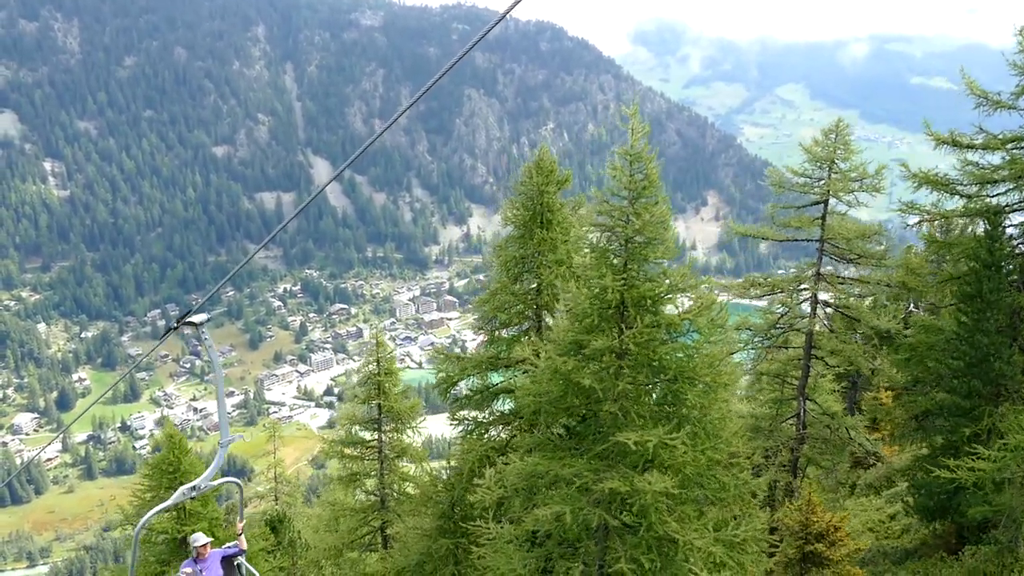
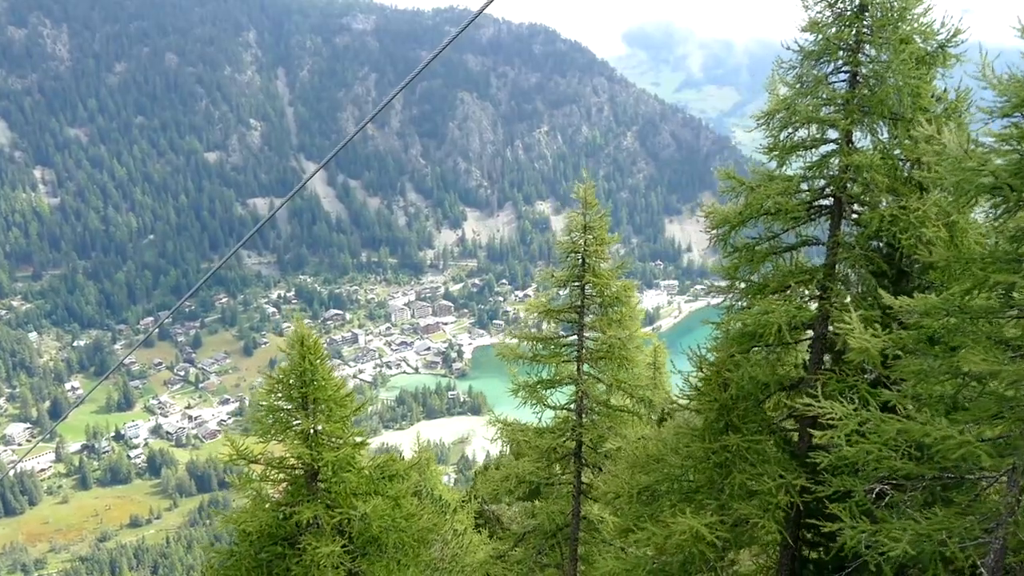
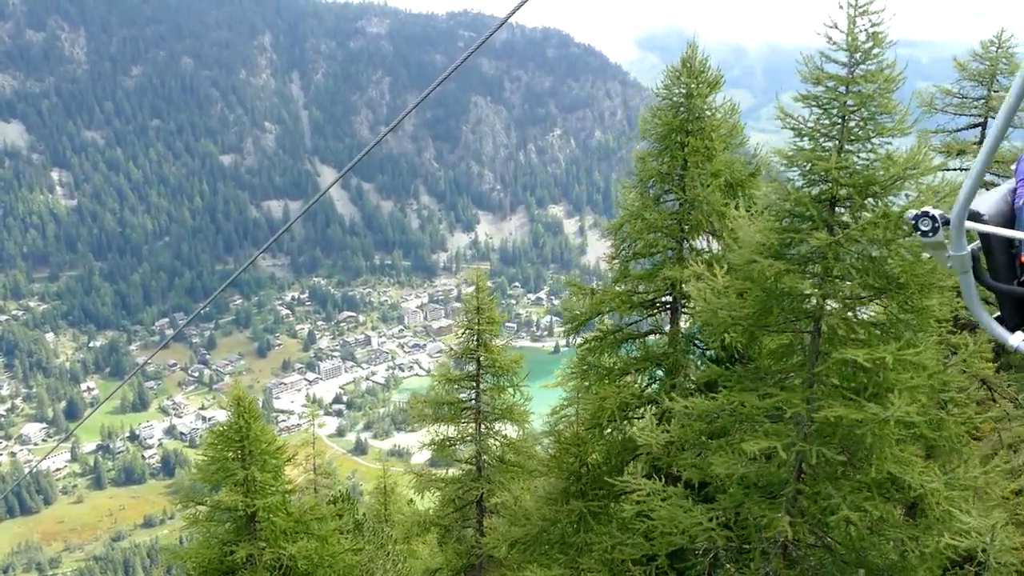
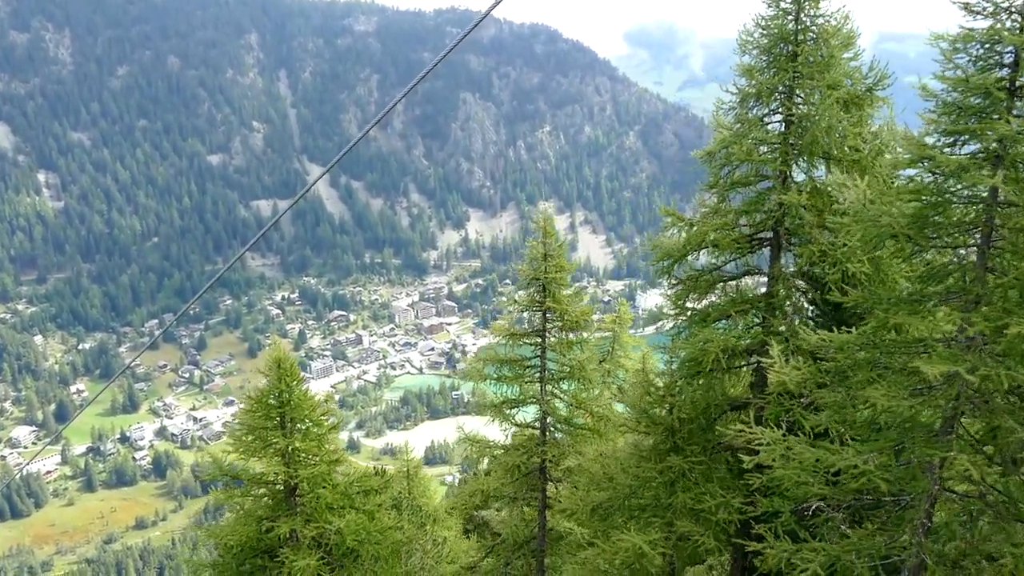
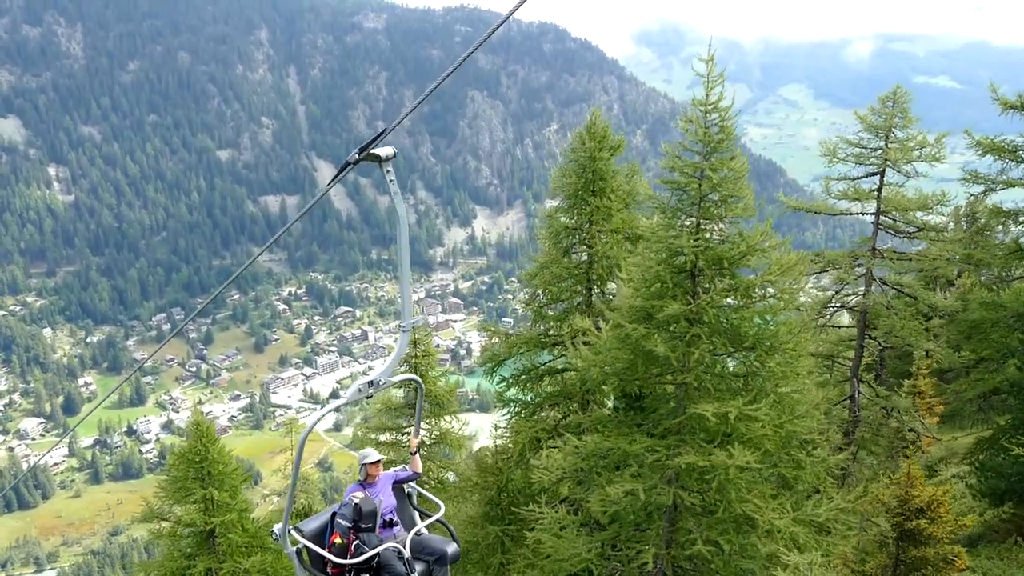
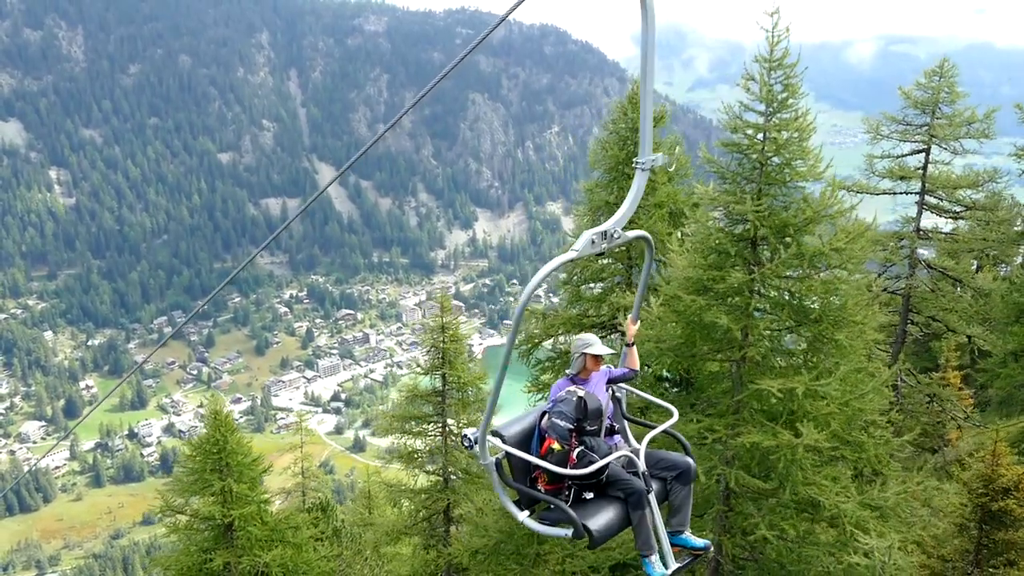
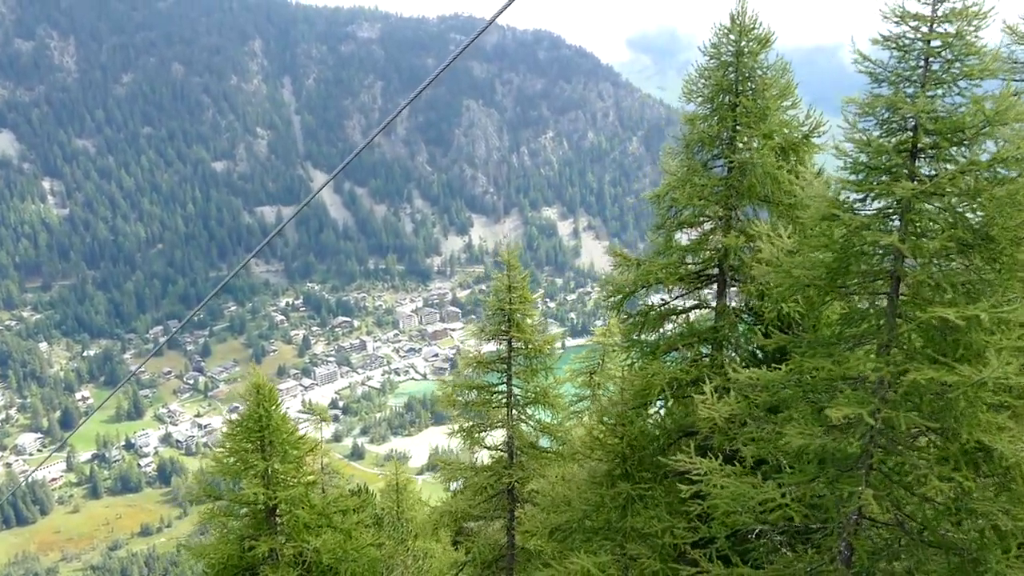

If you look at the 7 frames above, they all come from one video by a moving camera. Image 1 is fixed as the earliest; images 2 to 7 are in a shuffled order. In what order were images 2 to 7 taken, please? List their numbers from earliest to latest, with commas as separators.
5, 6, 3, 7, 4, 2
